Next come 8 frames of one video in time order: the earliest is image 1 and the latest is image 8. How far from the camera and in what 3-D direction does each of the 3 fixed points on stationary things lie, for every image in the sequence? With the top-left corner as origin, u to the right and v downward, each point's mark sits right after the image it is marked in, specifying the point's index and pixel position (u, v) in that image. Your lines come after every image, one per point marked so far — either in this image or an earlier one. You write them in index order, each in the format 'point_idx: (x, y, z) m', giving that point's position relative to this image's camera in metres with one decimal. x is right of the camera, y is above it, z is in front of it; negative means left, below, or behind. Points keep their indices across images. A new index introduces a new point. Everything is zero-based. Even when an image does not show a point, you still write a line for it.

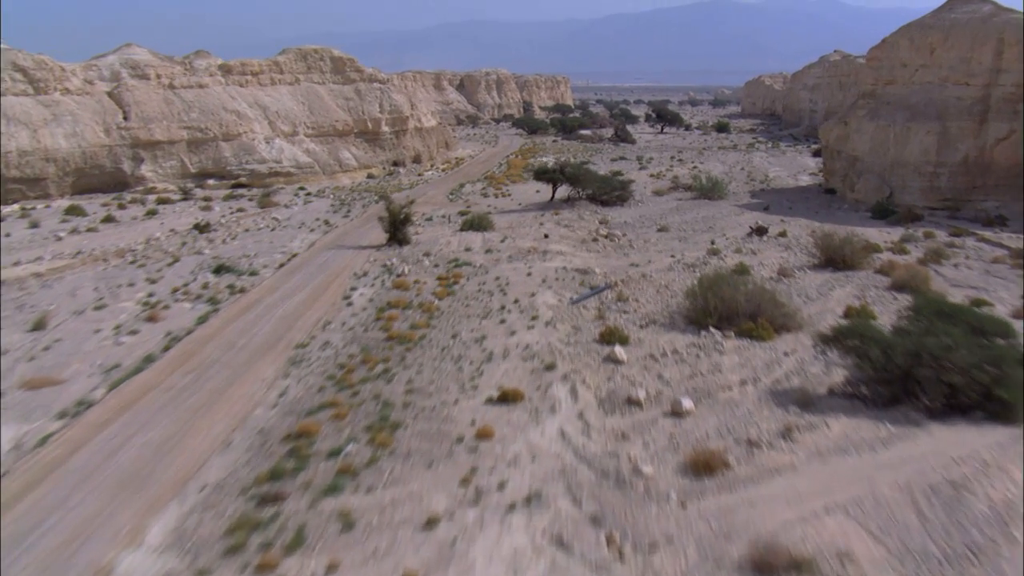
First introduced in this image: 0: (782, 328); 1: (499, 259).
0: (+2.9, -0.4, +12.3) m
1: (-0.2, +0.4, +17.5) m
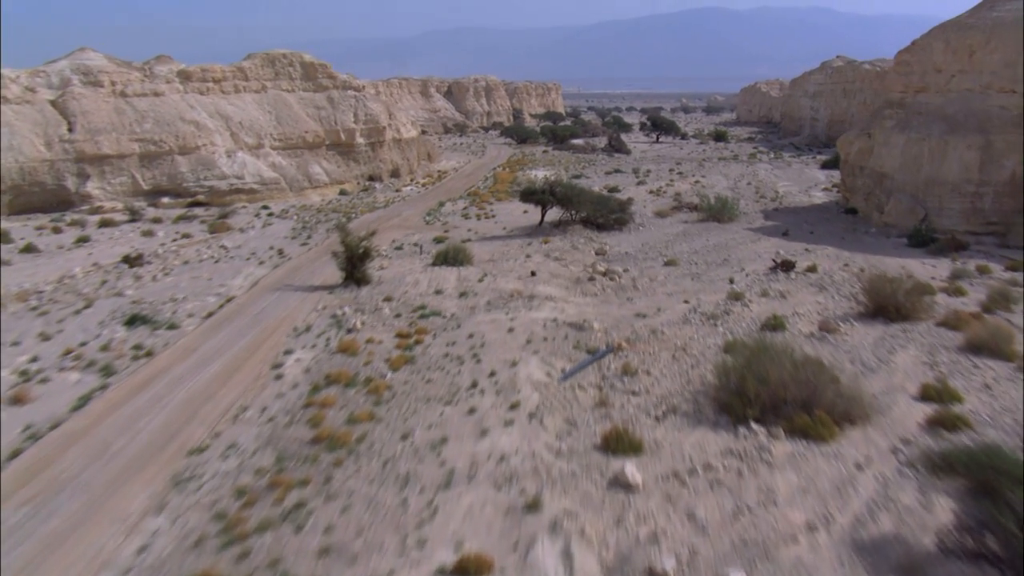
0: (+2.7, -1.1, +9.1) m
1: (-0.5, -0.2, +14.3) m
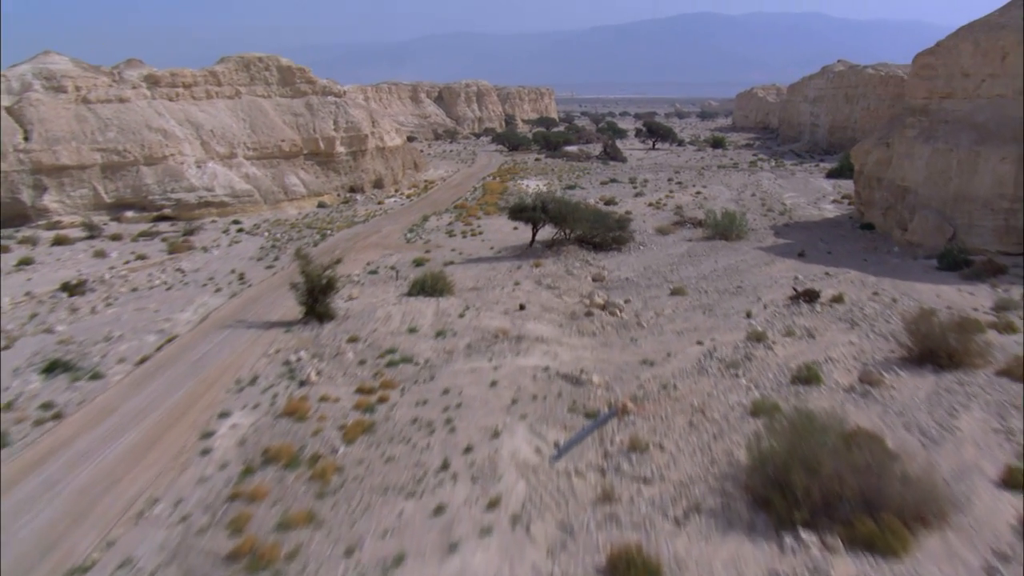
0: (+2.5, -1.5, +7.0) m
1: (-0.6, -0.7, +12.2) m
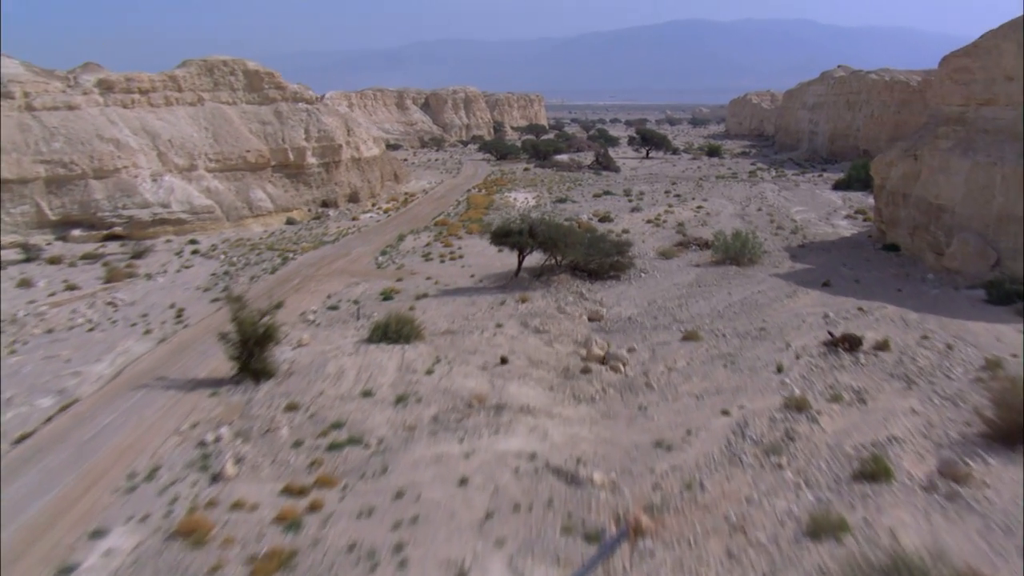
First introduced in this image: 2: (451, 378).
0: (+2.4, -1.9, +4.5) m
1: (-0.8, -1.2, +9.6) m
2: (-0.6, -0.9, +11.2) m
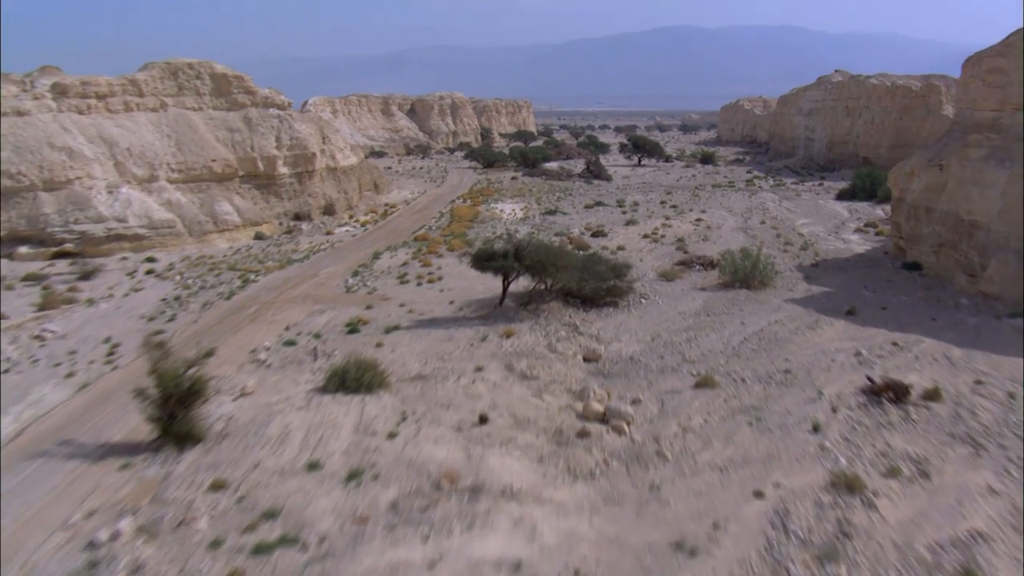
0: (+2.3, -2.3, +2.4) m
1: (-1.0, -1.5, +7.6) m
2: (-0.7, -1.2, +9.1) m
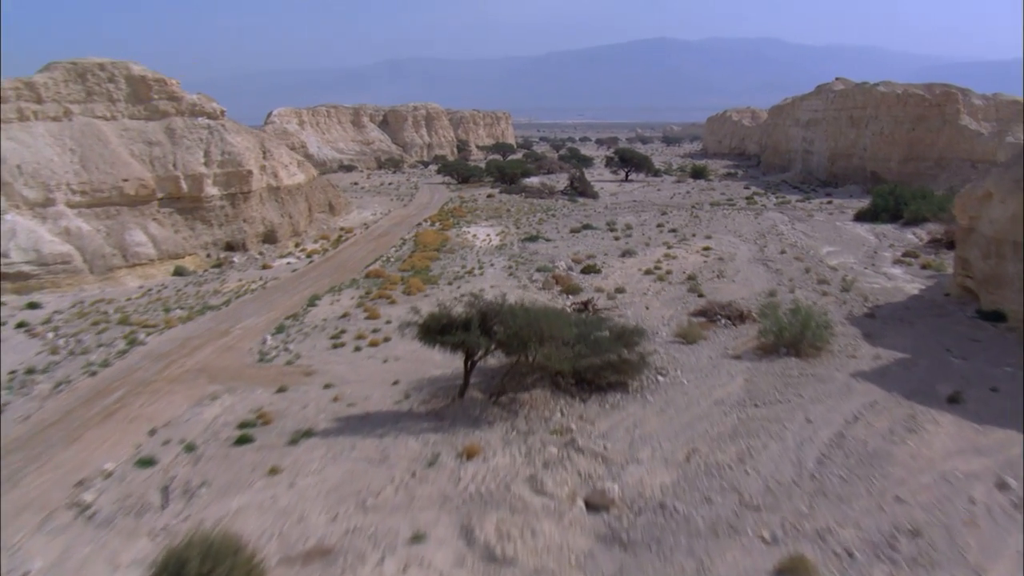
0: (+2.2, -2.9, -2.1) m
1: (-1.1, -2.2, +3.0) m
2: (-0.9, -1.9, +4.5) m
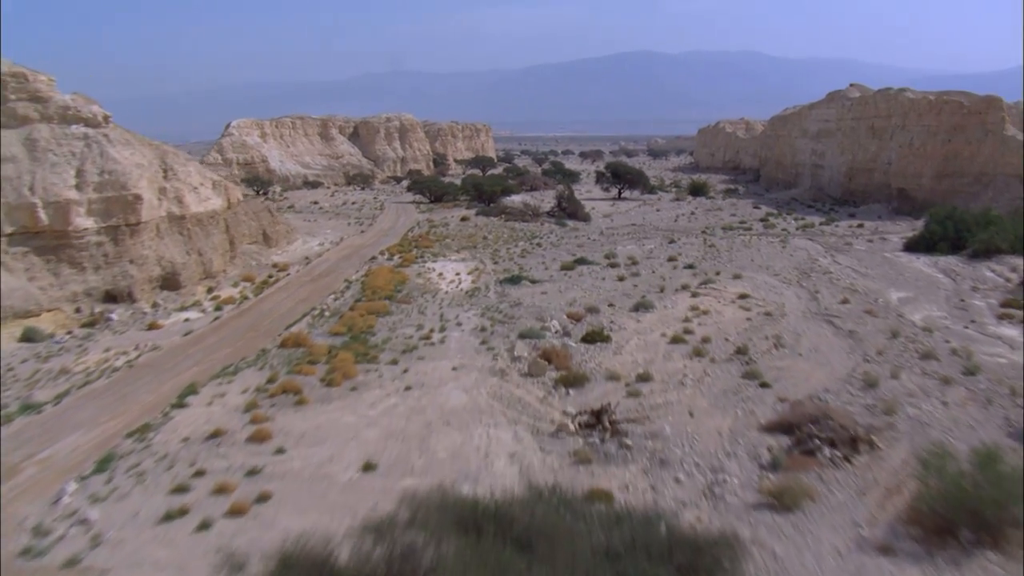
0: (+2.2, -3.6, -8.1) m
1: (-1.2, -3.0, -3.0) m
2: (-1.0, -2.7, -1.5) m
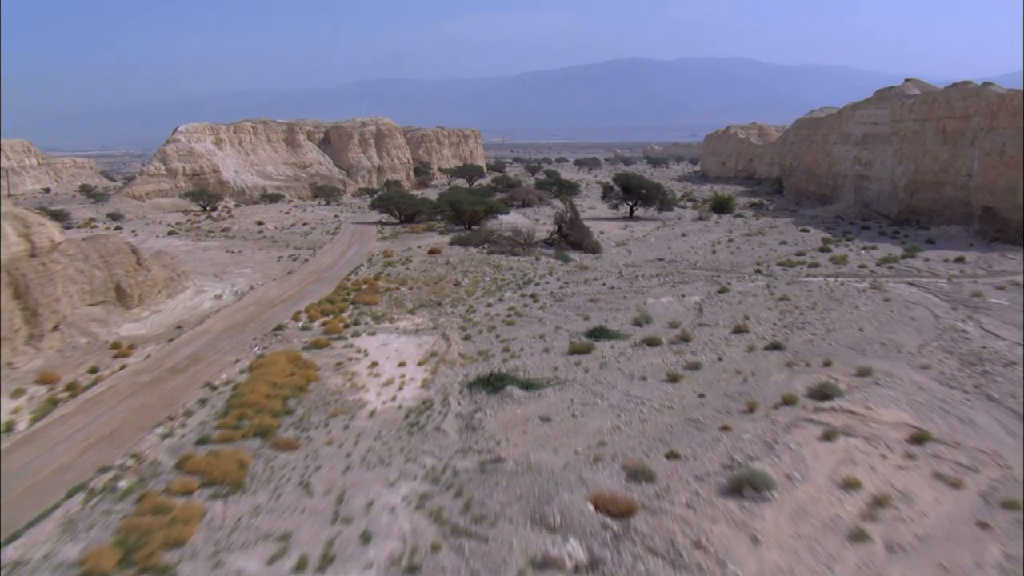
0: (+2.2, -4.6, -16.8) m
1: (-1.3, -4.0, -11.7) m
2: (-1.1, -3.8, -10.2) m
